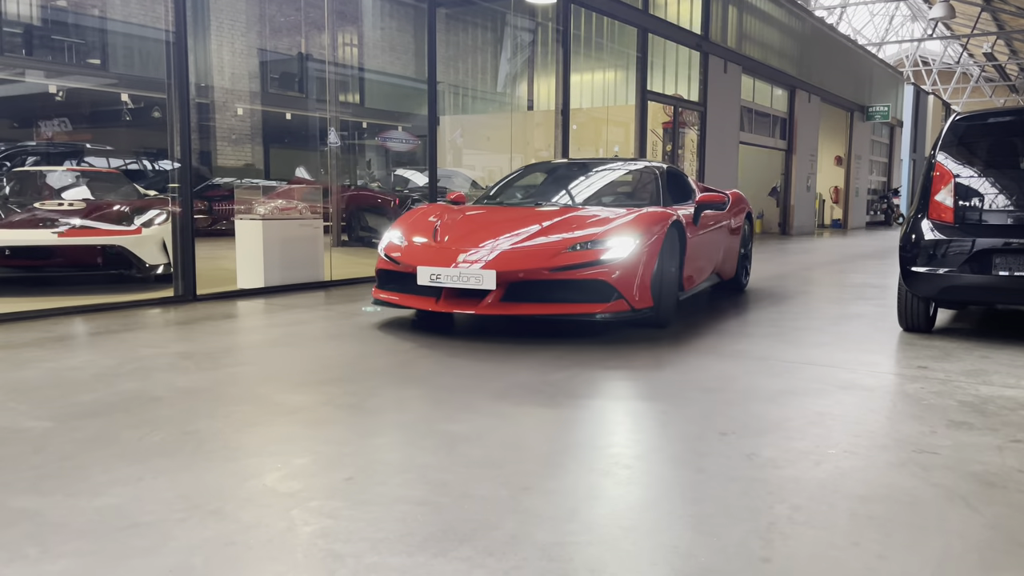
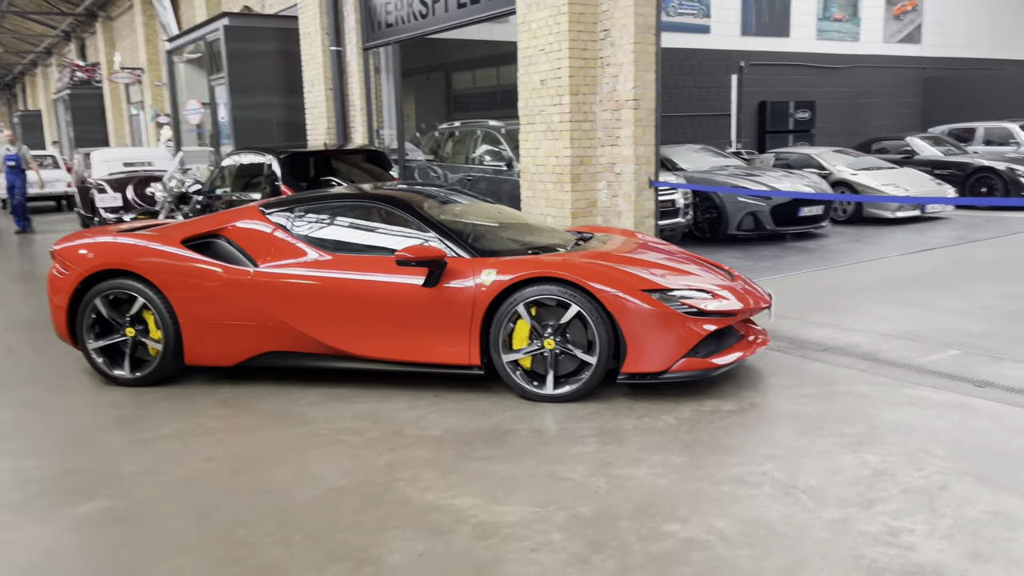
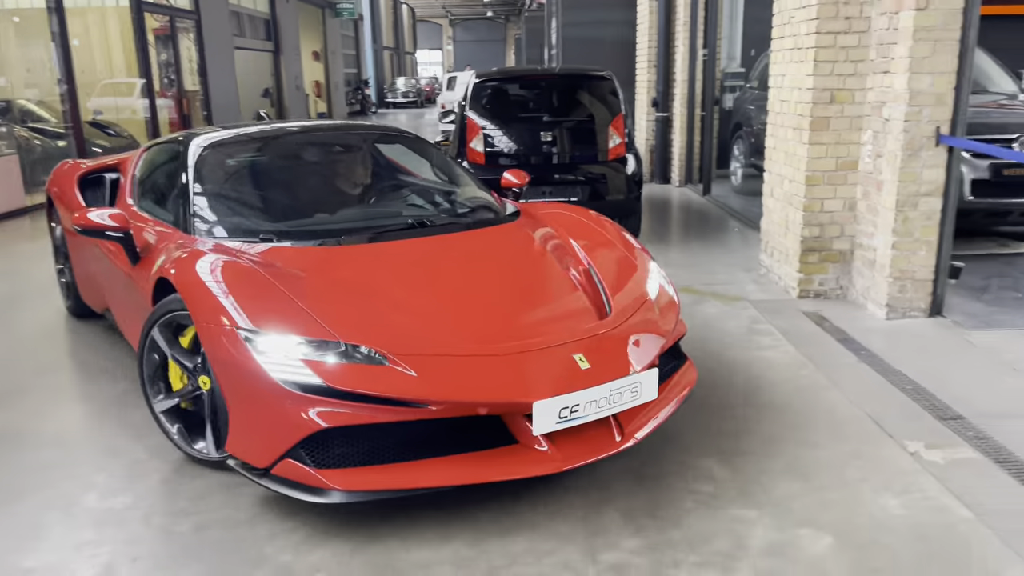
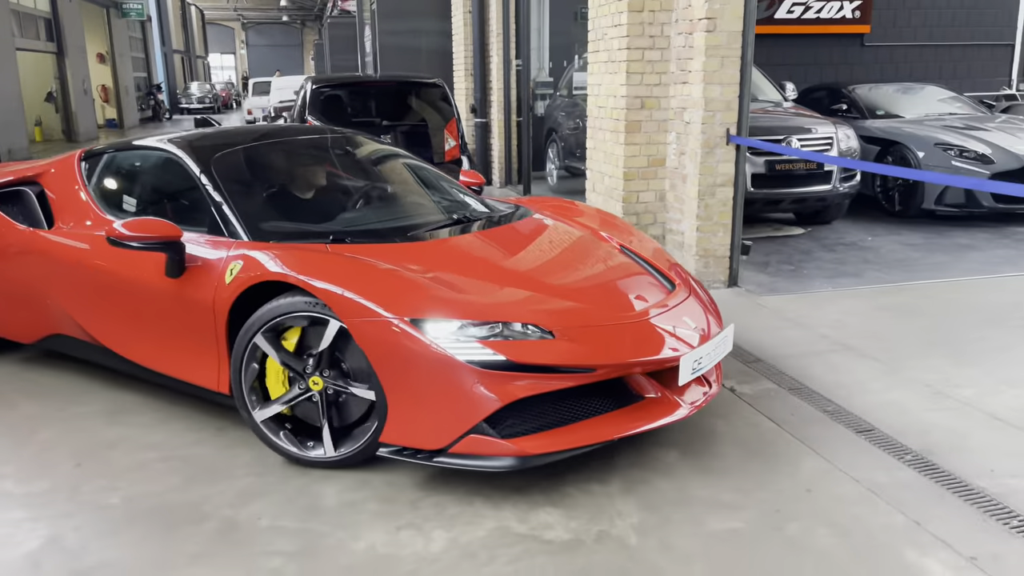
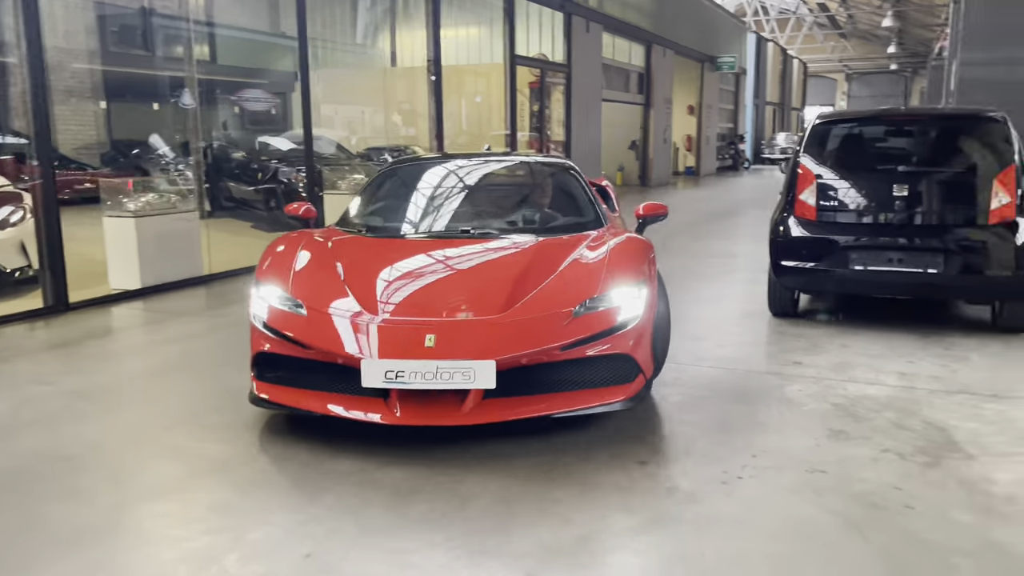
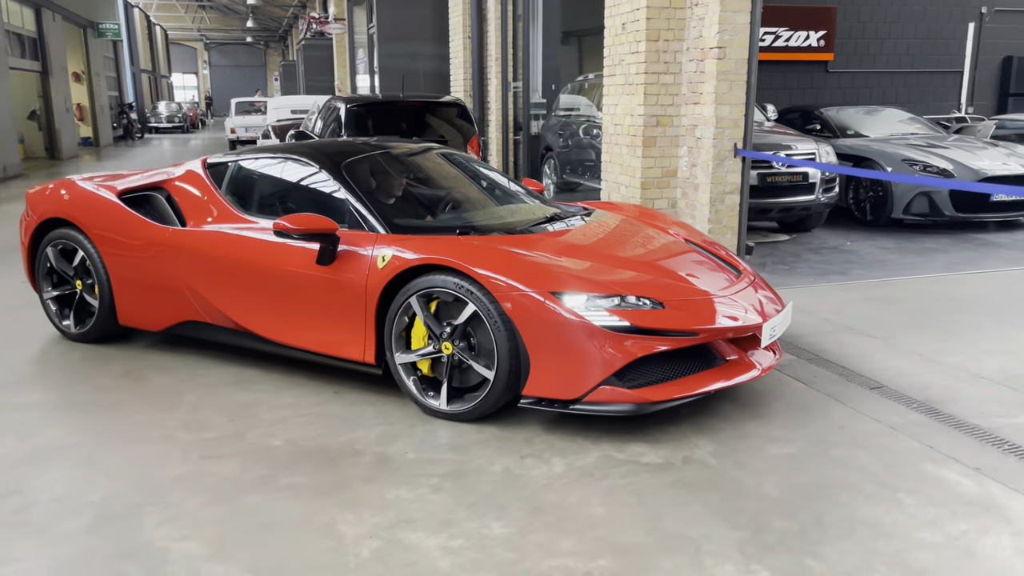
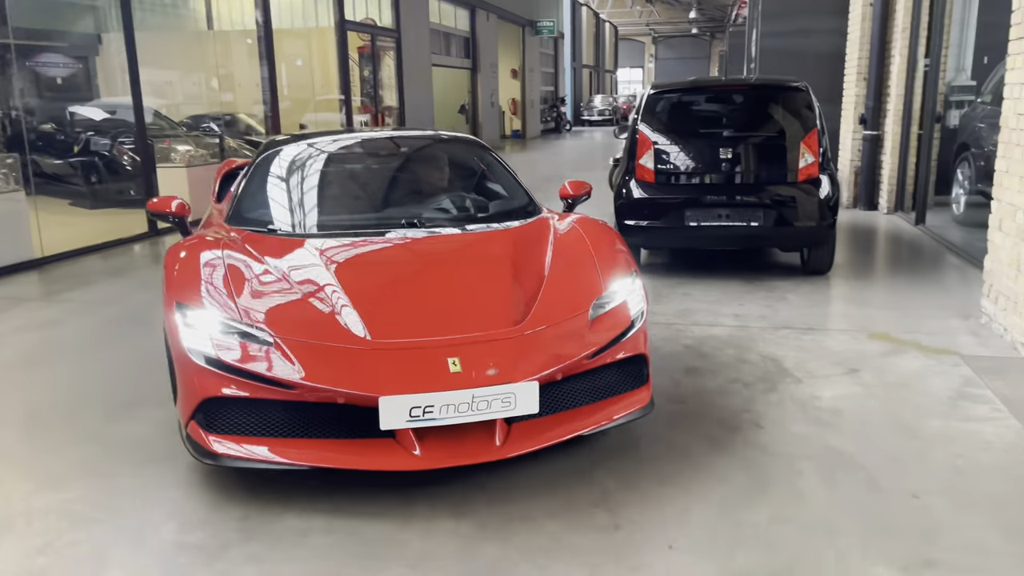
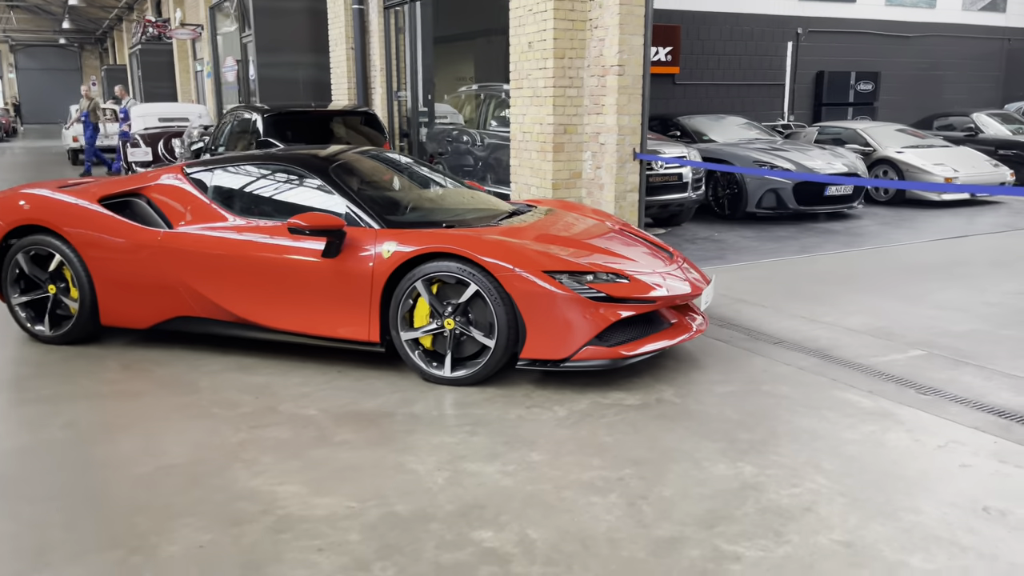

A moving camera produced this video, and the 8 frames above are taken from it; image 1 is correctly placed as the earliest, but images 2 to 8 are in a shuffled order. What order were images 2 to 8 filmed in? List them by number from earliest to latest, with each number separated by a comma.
5, 7, 3, 4, 6, 8, 2
